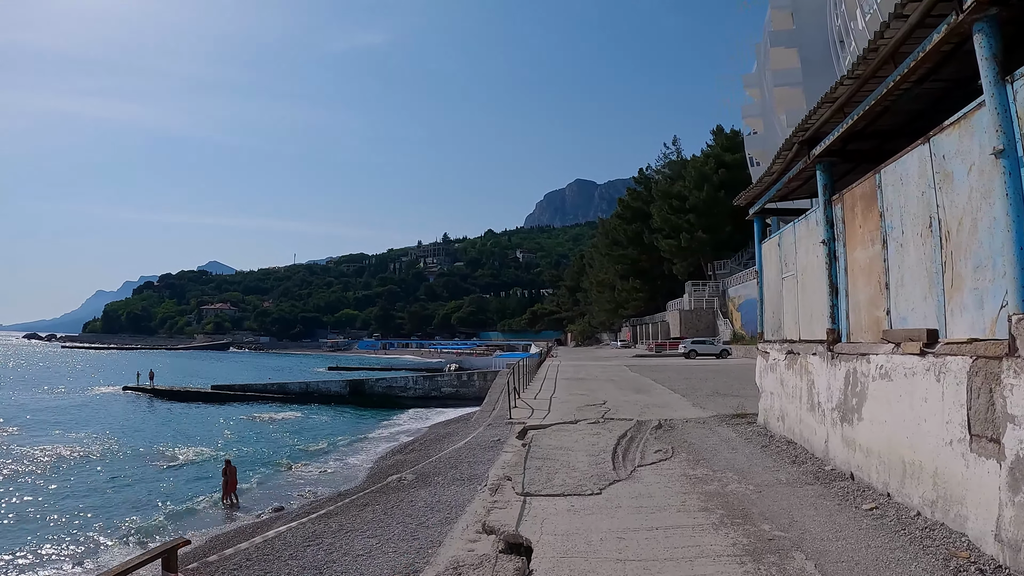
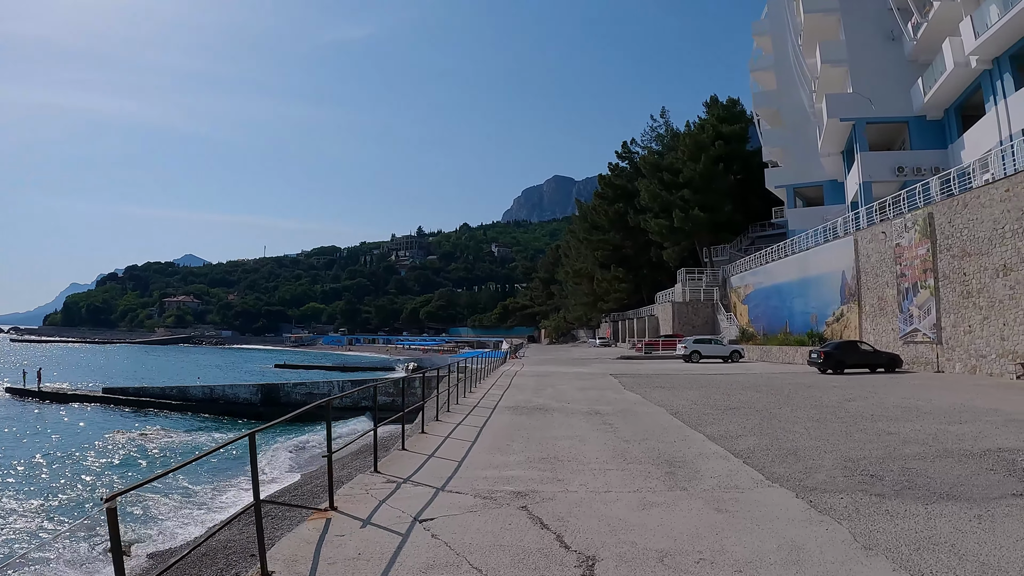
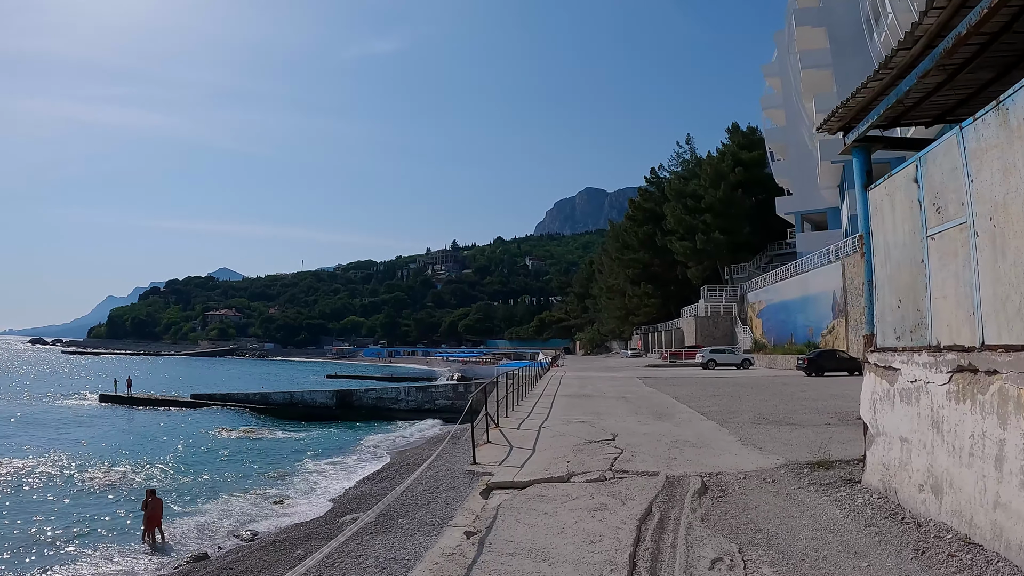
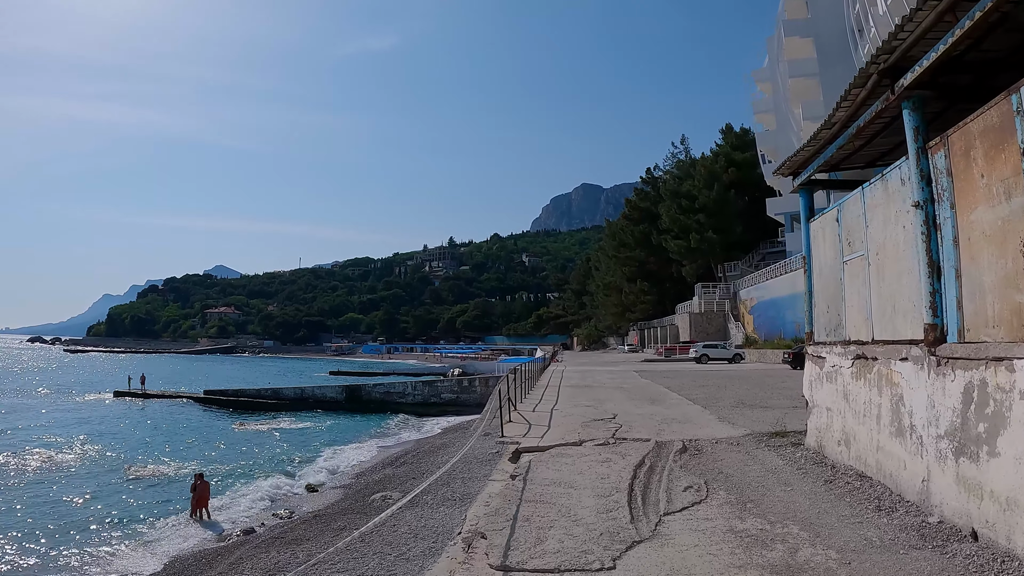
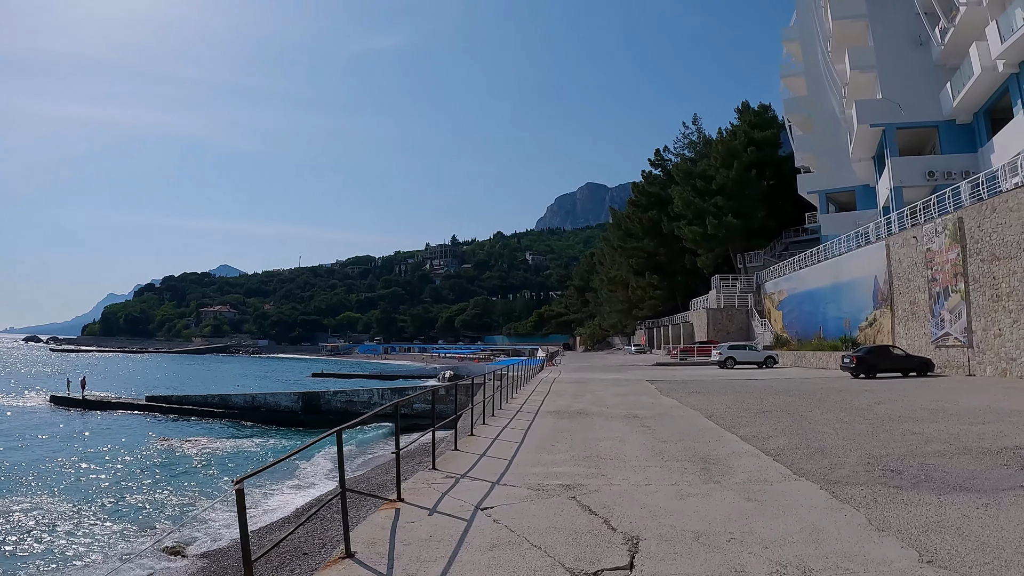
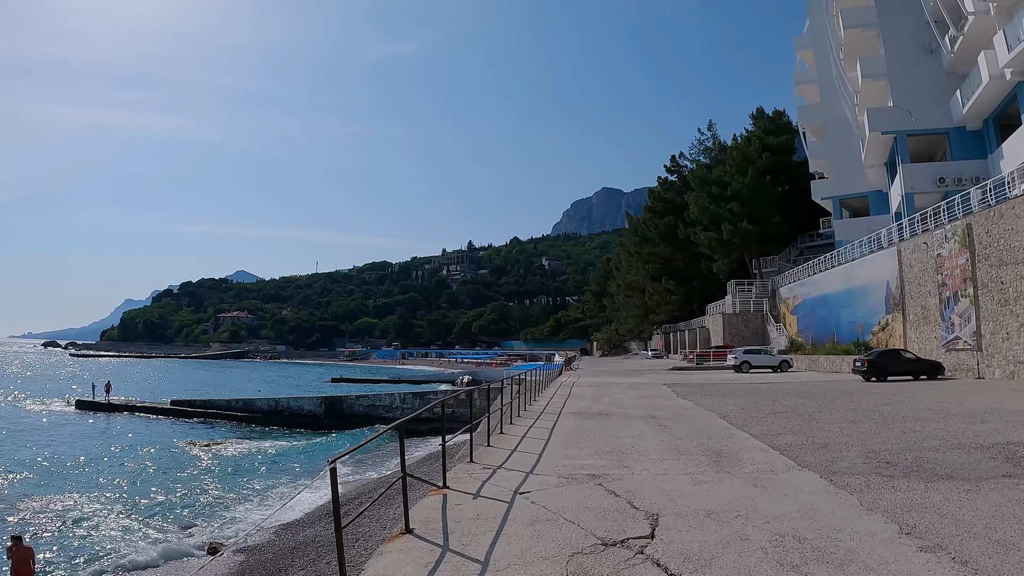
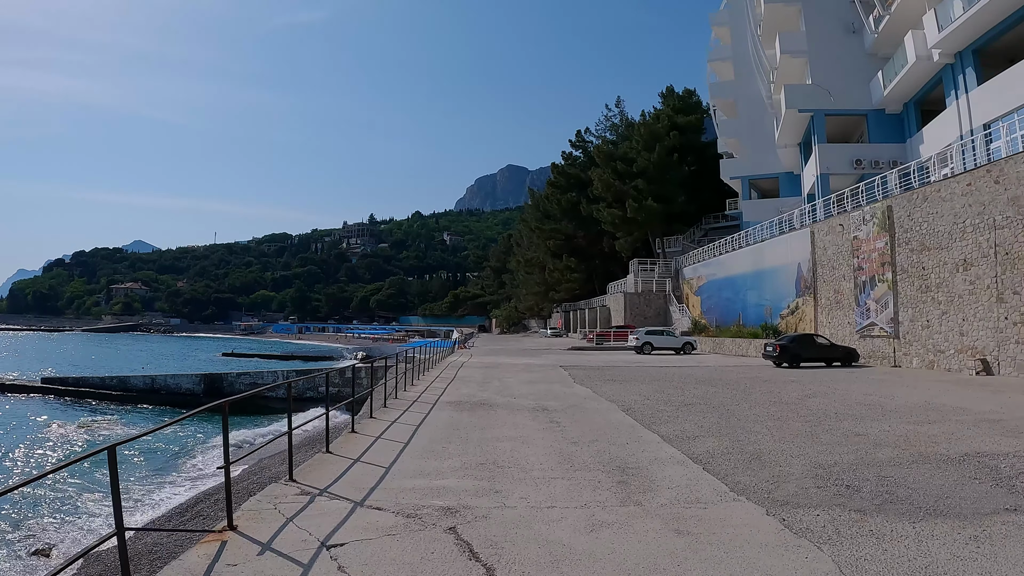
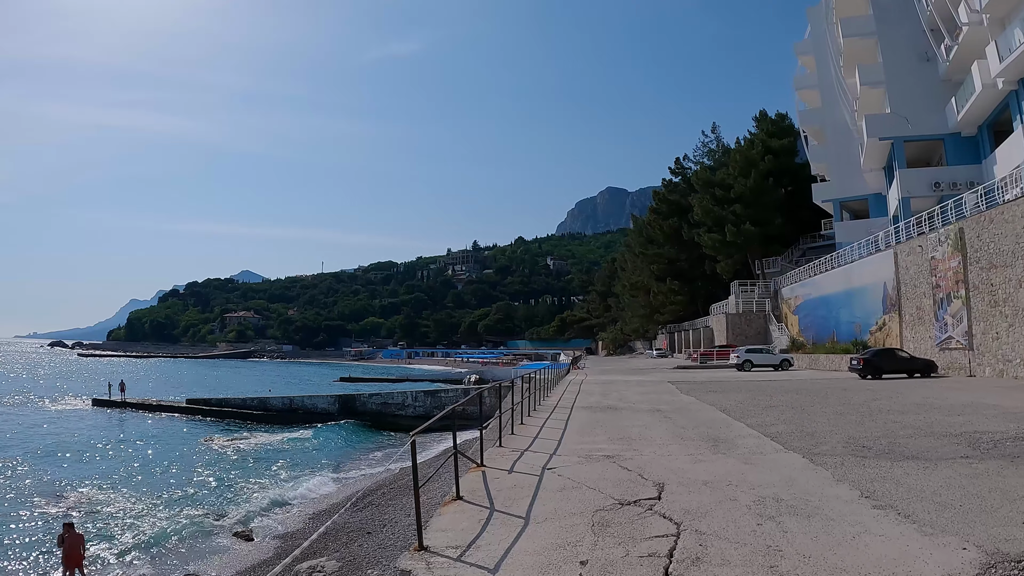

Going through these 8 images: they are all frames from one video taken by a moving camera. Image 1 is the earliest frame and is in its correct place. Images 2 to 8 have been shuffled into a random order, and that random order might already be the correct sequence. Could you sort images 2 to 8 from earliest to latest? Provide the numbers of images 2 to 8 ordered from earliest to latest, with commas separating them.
4, 3, 8, 6, 5, 2, 7
